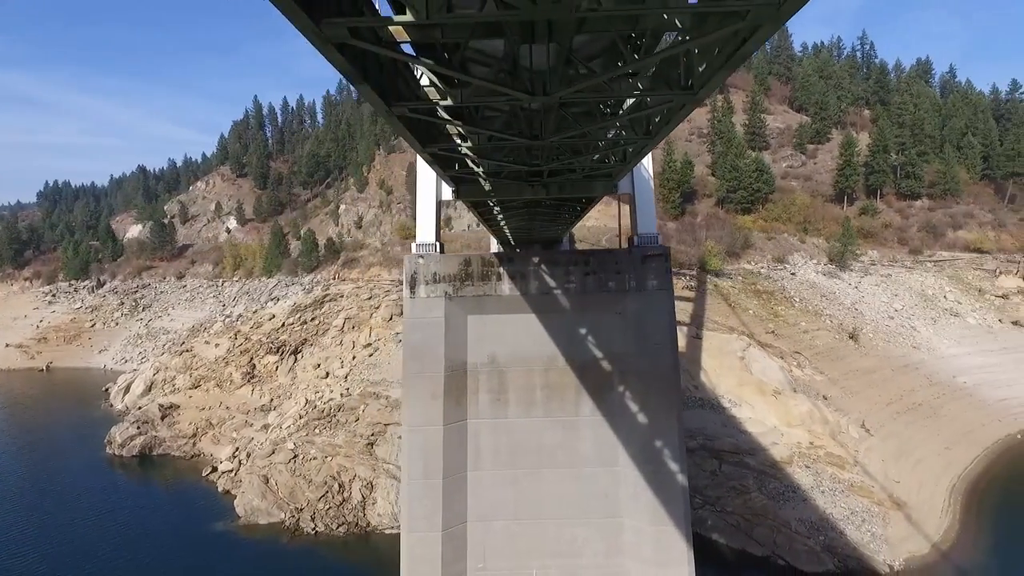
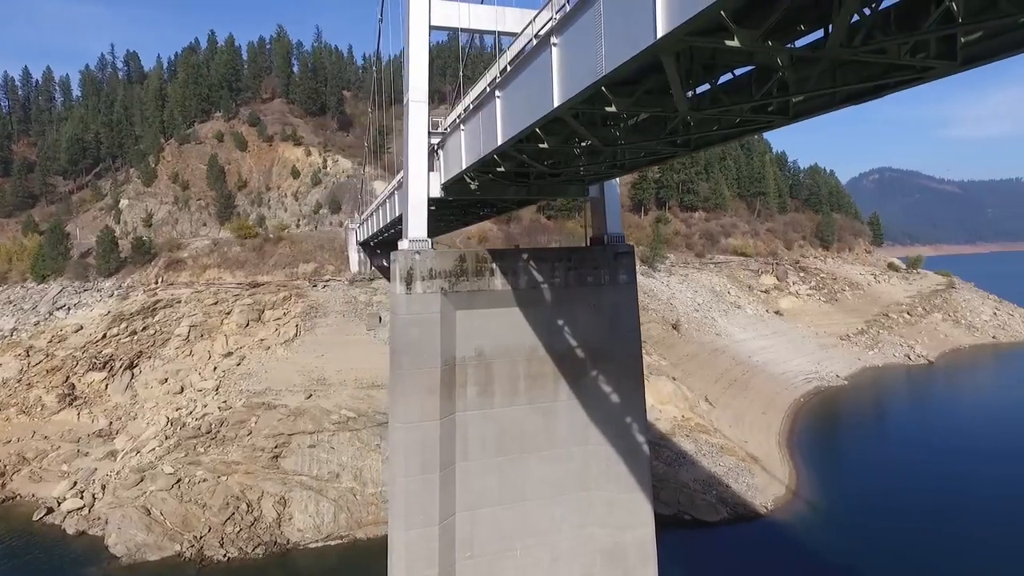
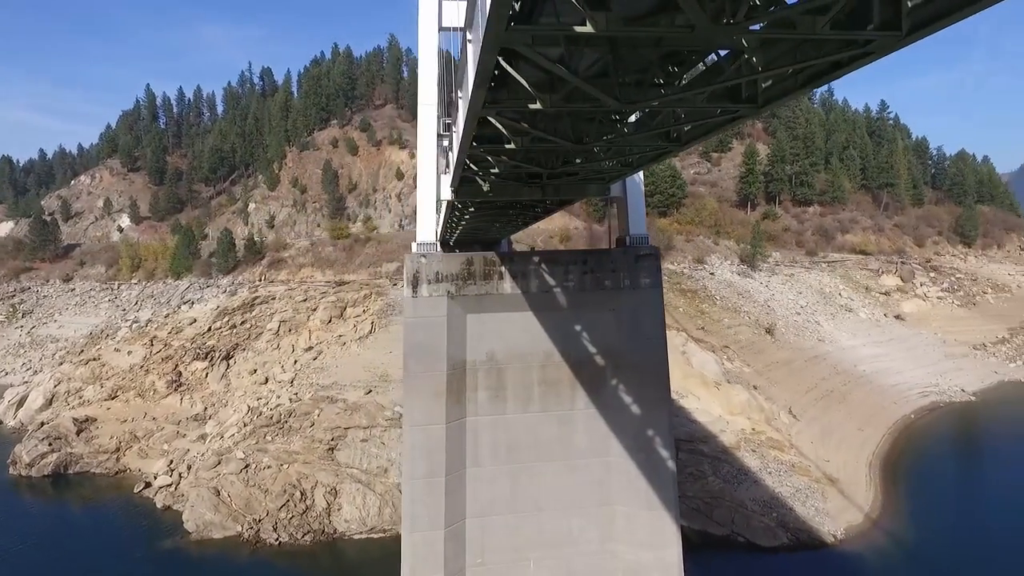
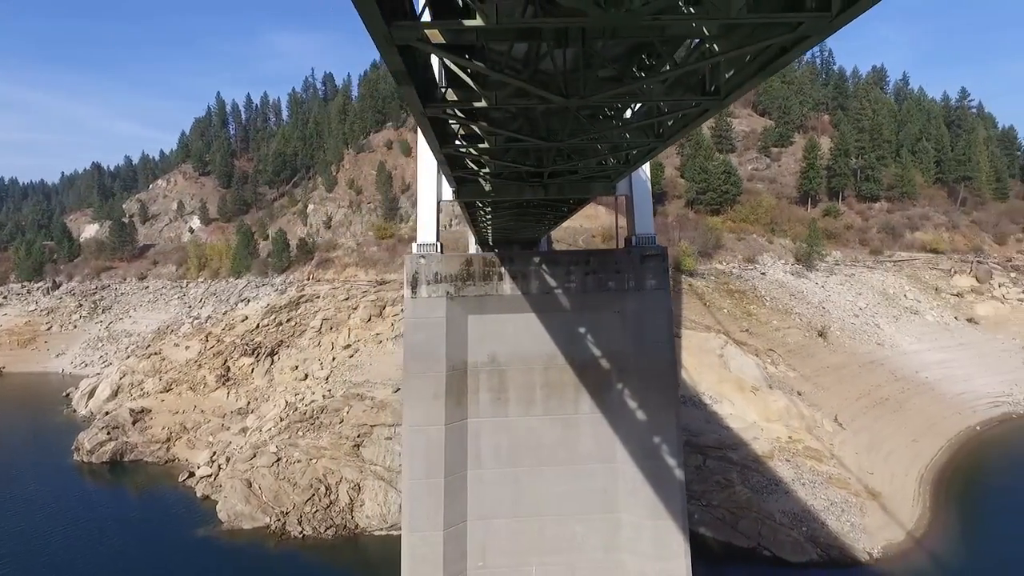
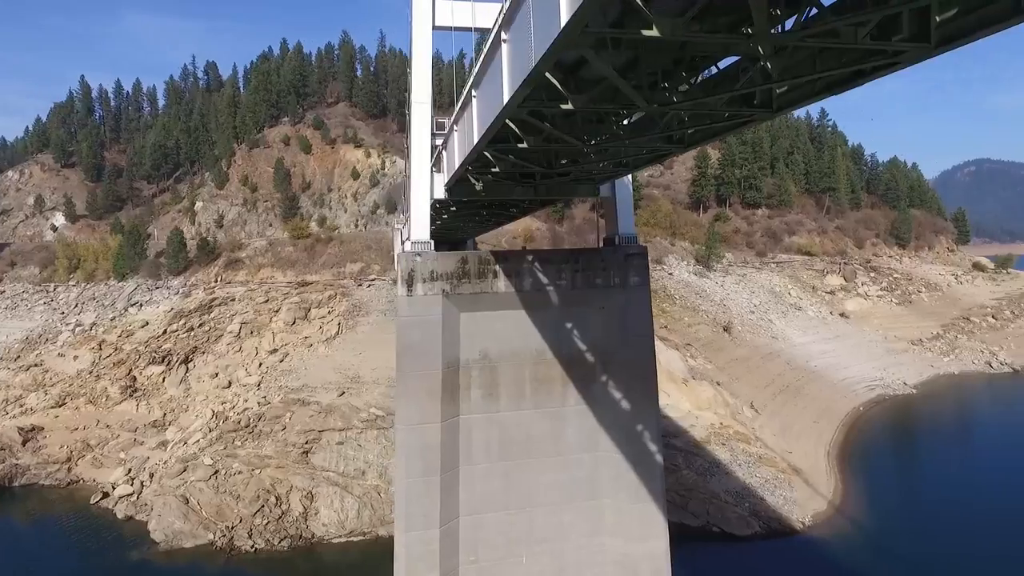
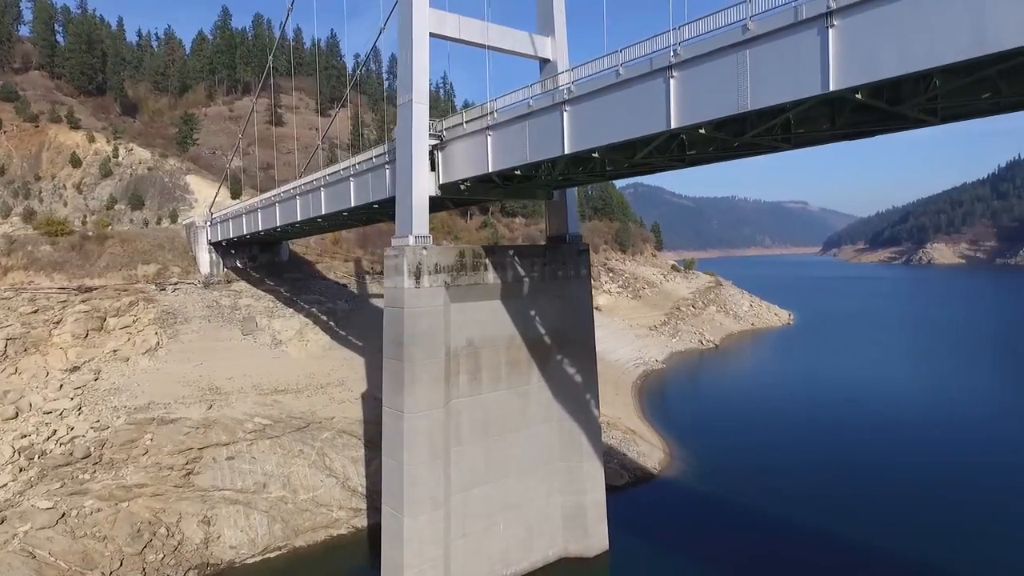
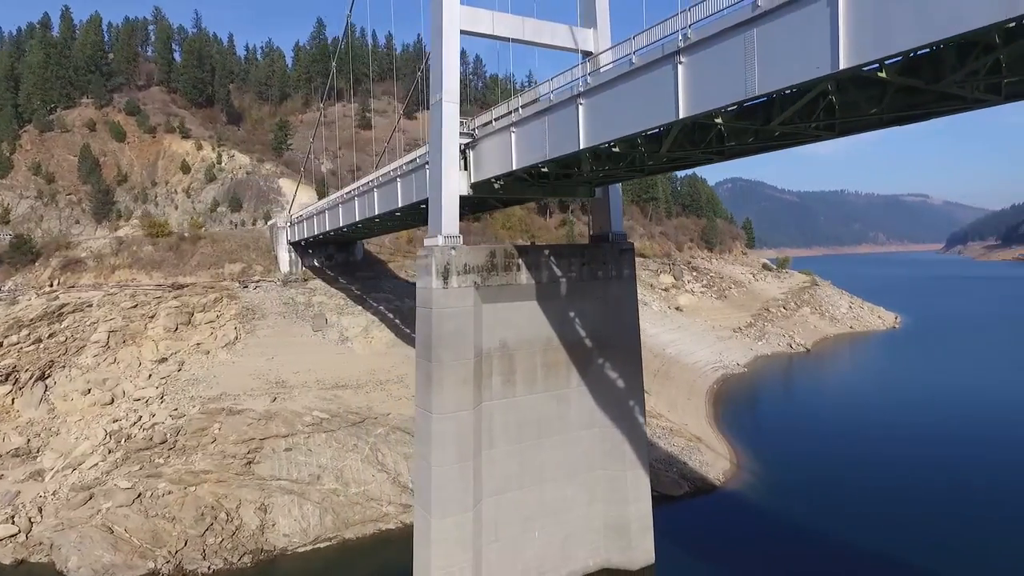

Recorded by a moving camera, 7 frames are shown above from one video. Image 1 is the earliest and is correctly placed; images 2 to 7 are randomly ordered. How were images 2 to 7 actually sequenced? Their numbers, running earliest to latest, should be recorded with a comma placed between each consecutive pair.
4, 3, 5, 2, 7, 6
